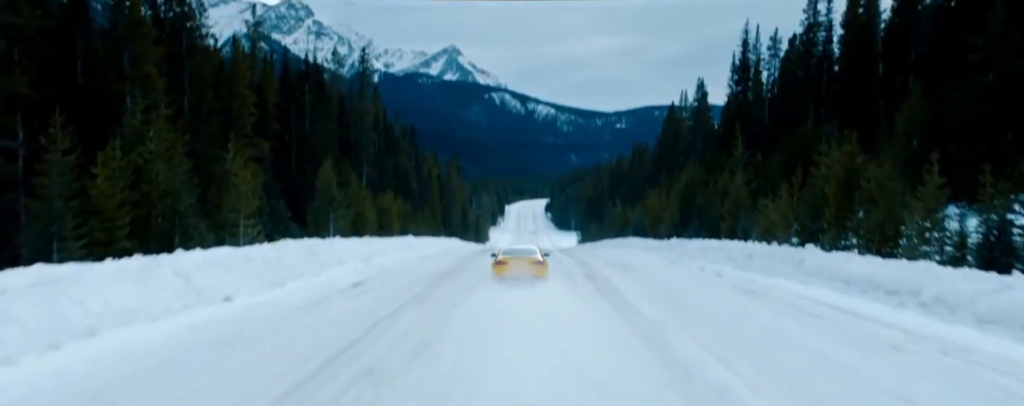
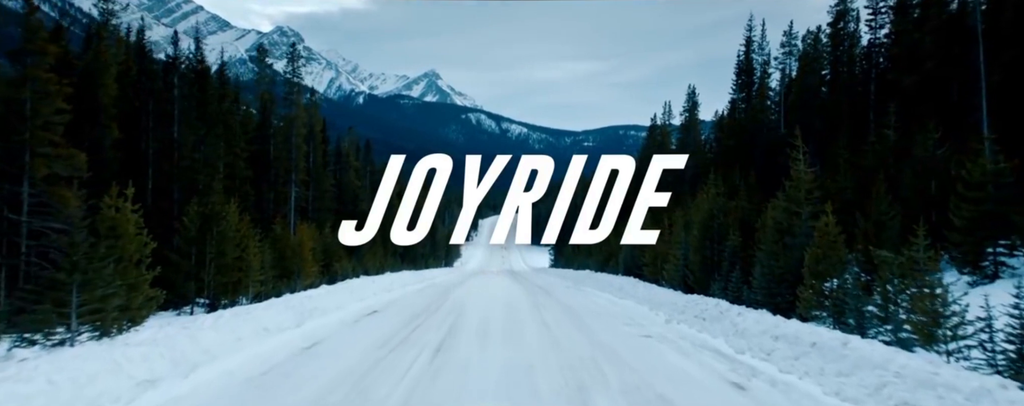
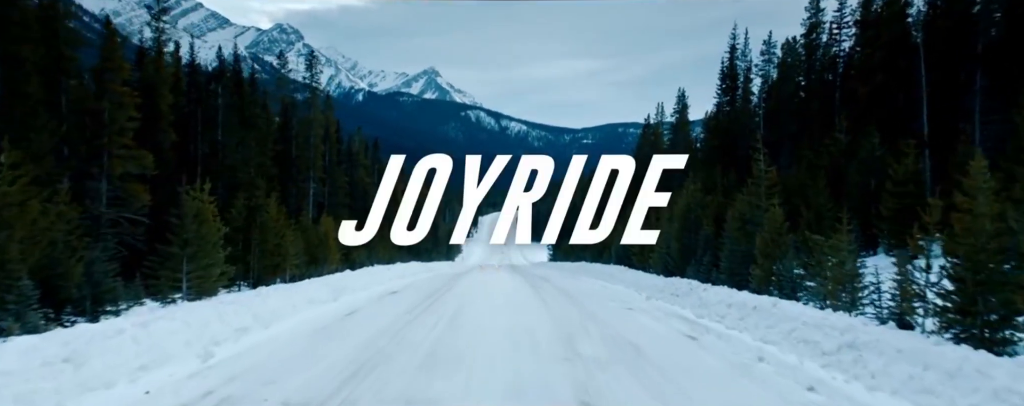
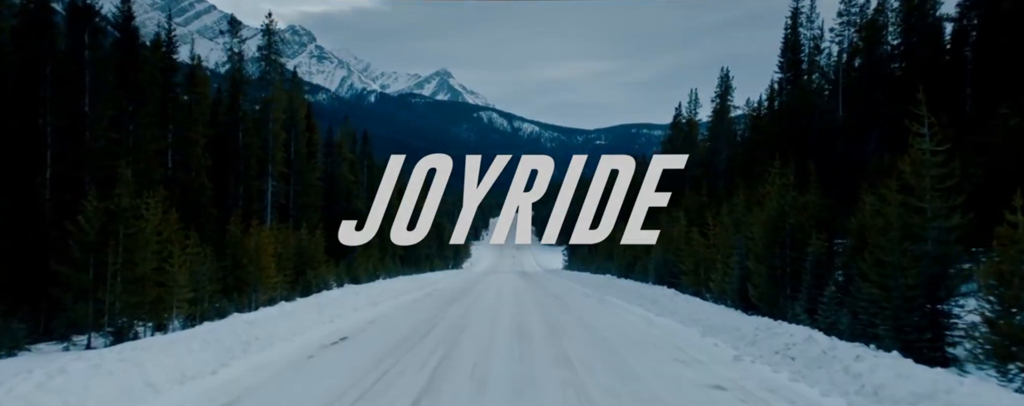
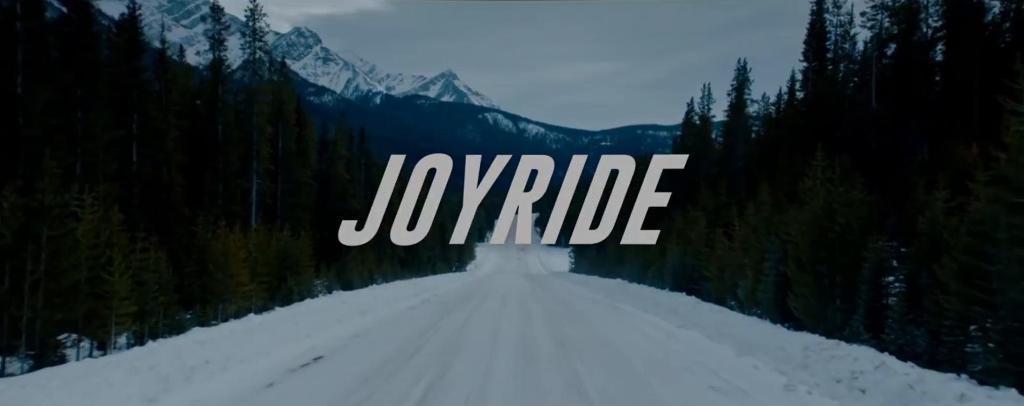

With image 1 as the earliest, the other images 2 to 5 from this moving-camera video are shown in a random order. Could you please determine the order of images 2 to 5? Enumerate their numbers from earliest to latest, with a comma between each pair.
3, 2, 4, 5
